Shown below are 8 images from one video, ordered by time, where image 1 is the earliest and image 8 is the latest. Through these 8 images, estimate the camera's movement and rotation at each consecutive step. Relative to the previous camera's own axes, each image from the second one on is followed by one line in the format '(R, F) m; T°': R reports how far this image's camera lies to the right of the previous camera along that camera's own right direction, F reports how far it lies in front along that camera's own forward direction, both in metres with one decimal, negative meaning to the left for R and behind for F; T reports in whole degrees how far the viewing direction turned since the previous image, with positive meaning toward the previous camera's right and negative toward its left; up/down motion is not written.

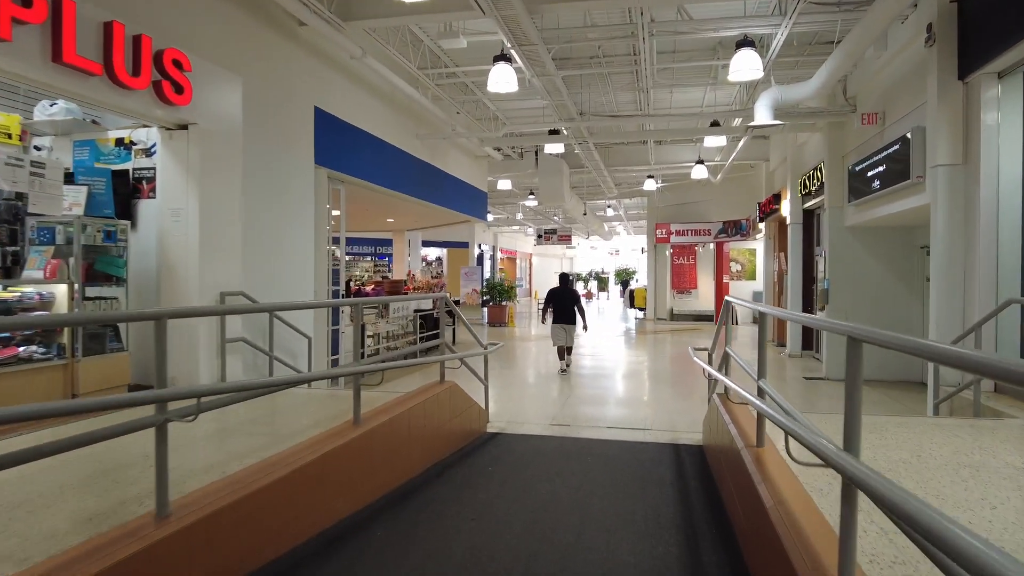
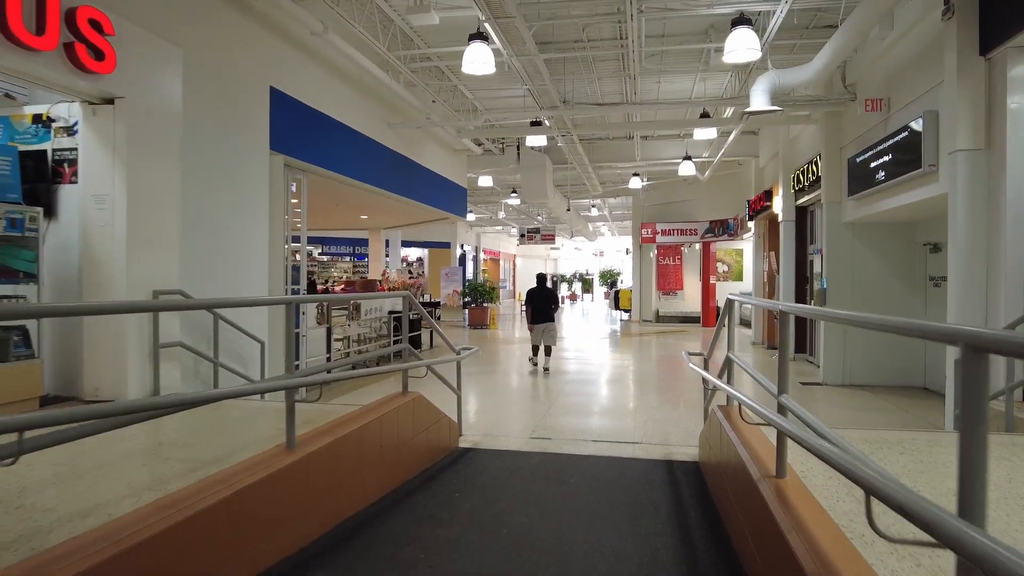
(+0.1, +0.5) m; +1°
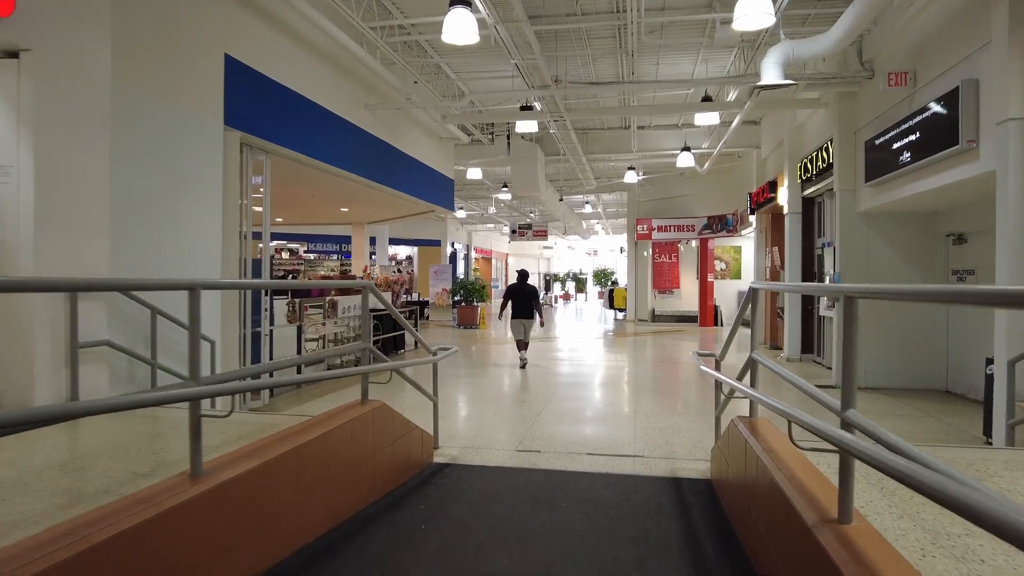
(+0.1, +0.6) m; +1°
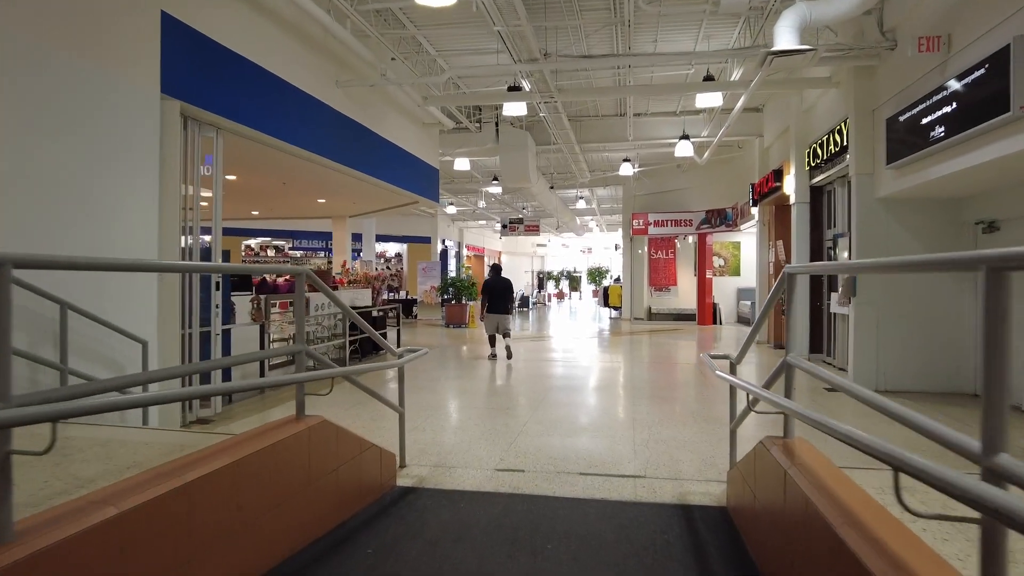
(+0.1, +0.6) m; 0°
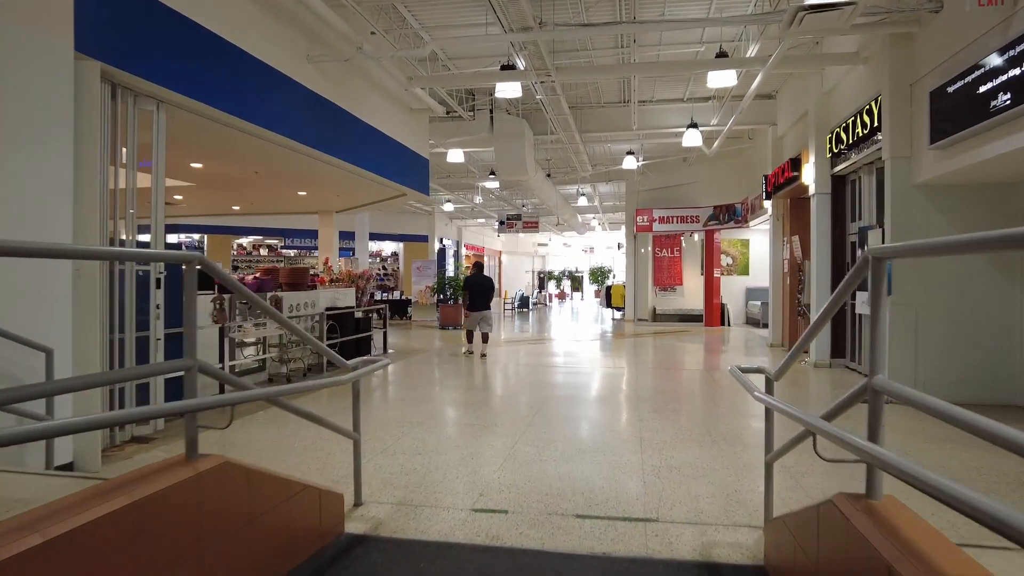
(+0.1, +0.7) m; 0°
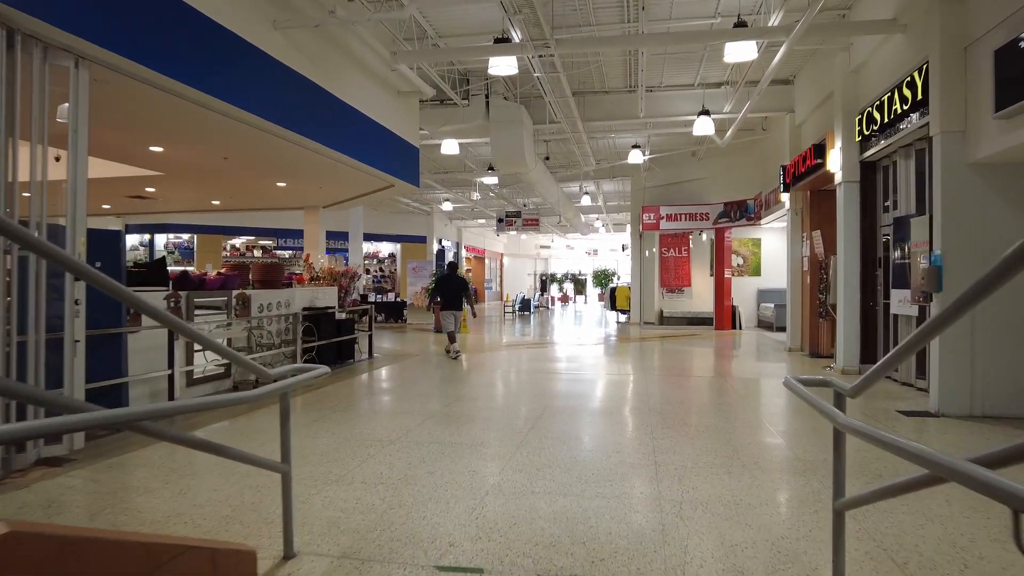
(+0.1, +0.7) m; 0°
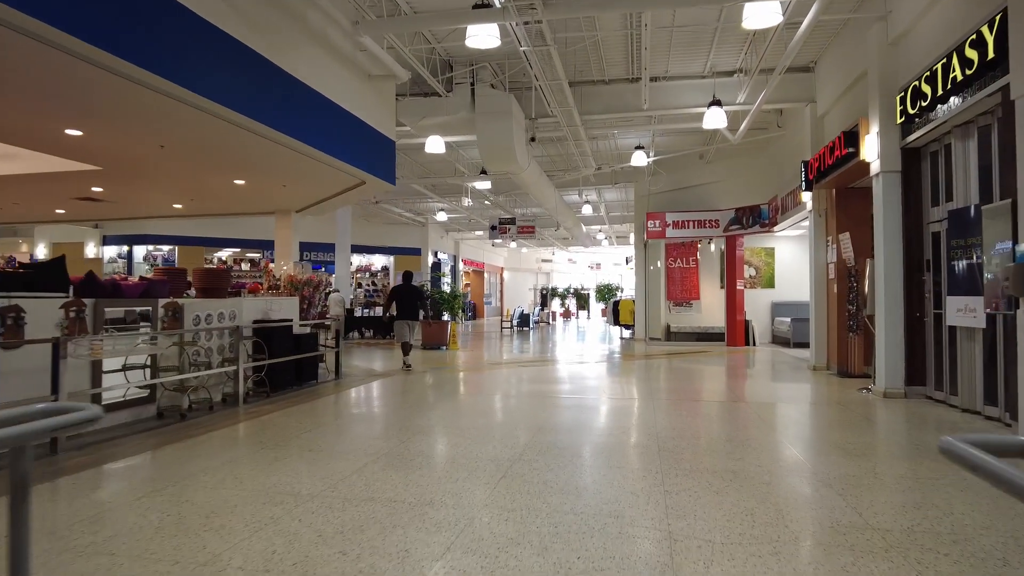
(+0.2, +0.9) m; 0°
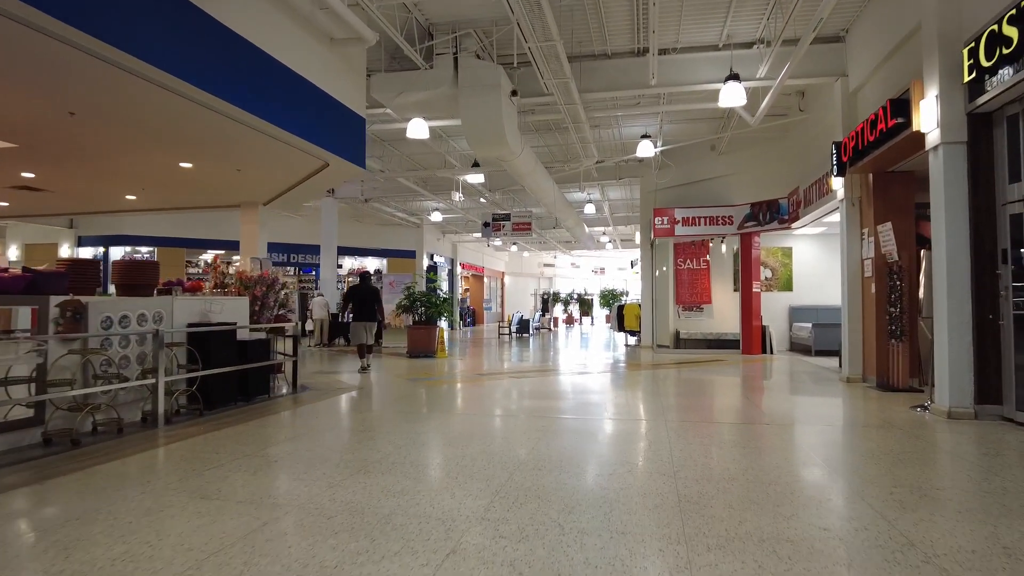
(+0.2, +1.0) m; 0°
